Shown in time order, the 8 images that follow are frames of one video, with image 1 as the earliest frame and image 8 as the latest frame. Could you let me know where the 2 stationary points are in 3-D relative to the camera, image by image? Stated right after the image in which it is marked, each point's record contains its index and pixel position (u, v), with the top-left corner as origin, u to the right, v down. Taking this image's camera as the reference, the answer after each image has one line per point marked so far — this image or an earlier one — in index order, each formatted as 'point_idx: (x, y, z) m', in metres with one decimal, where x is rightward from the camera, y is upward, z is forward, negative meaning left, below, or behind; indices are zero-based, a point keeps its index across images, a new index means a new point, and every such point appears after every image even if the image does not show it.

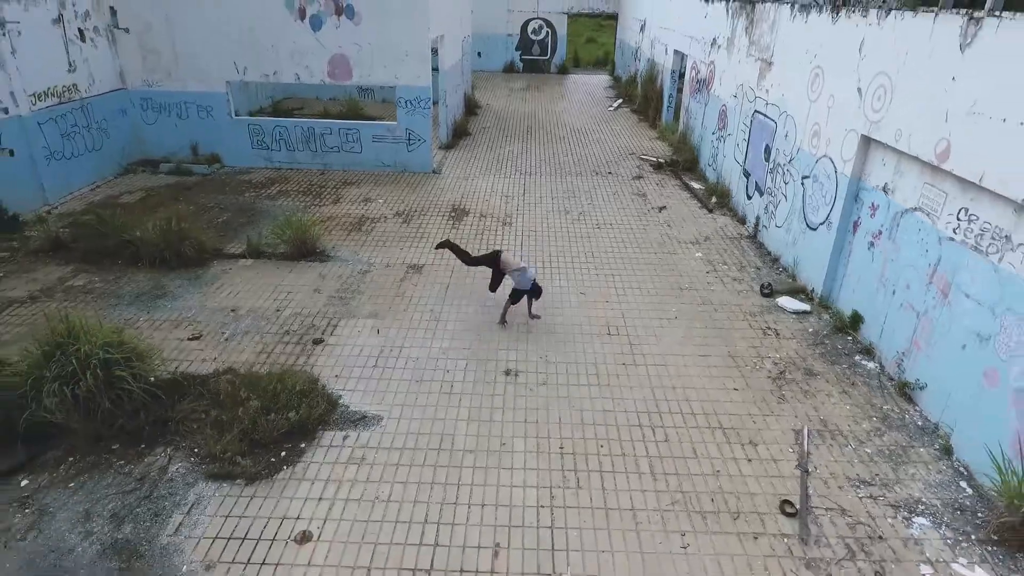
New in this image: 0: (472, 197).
0: (-0.8, +1.8, +8.4) m
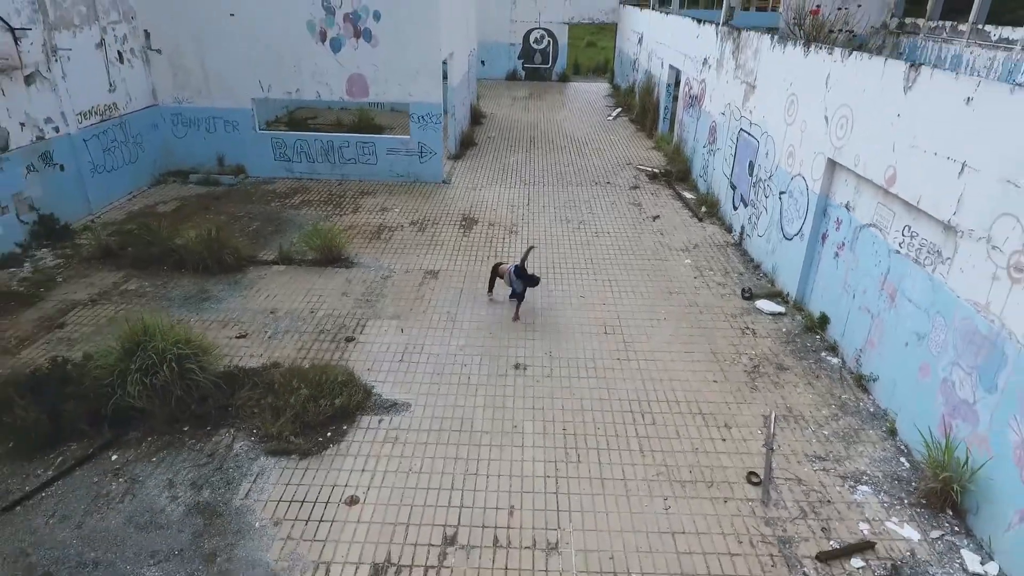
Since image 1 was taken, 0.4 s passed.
0: (-0.7, +1.8, +9.1) m
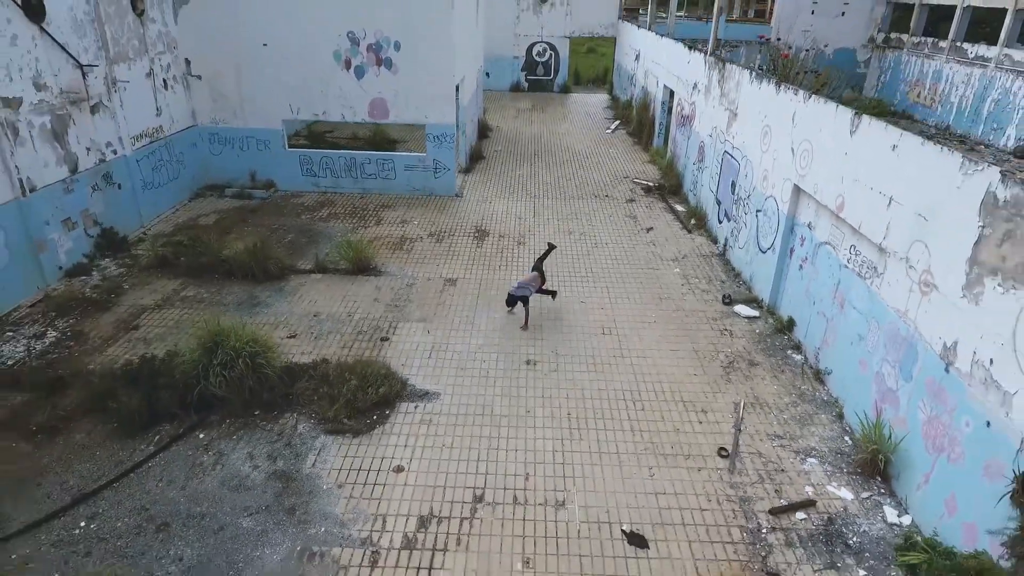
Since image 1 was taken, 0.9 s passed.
0: (-0.5, +1.7, +10.0) m
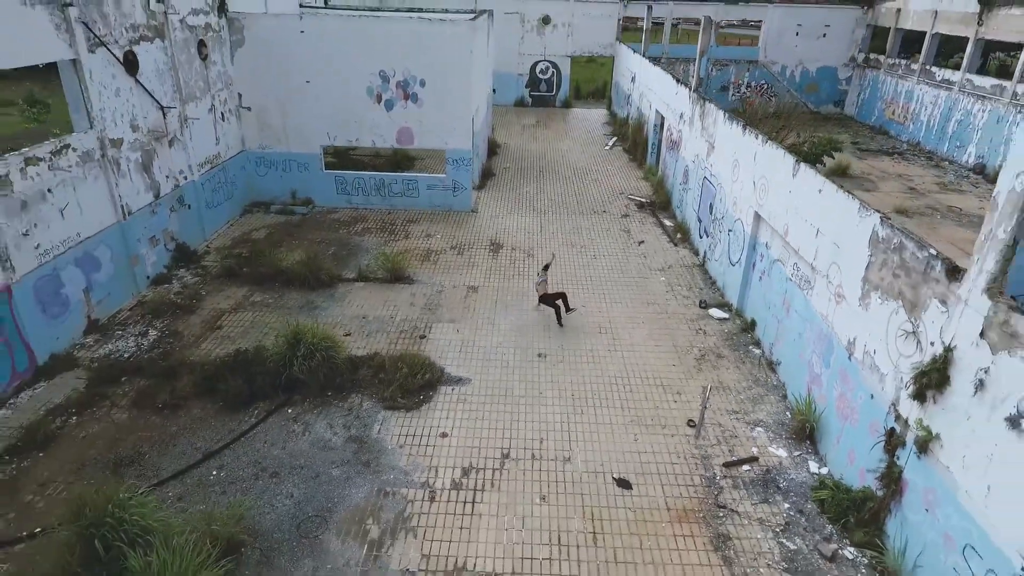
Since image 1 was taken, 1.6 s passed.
0: (-0.2, +1.5, +11.6) m
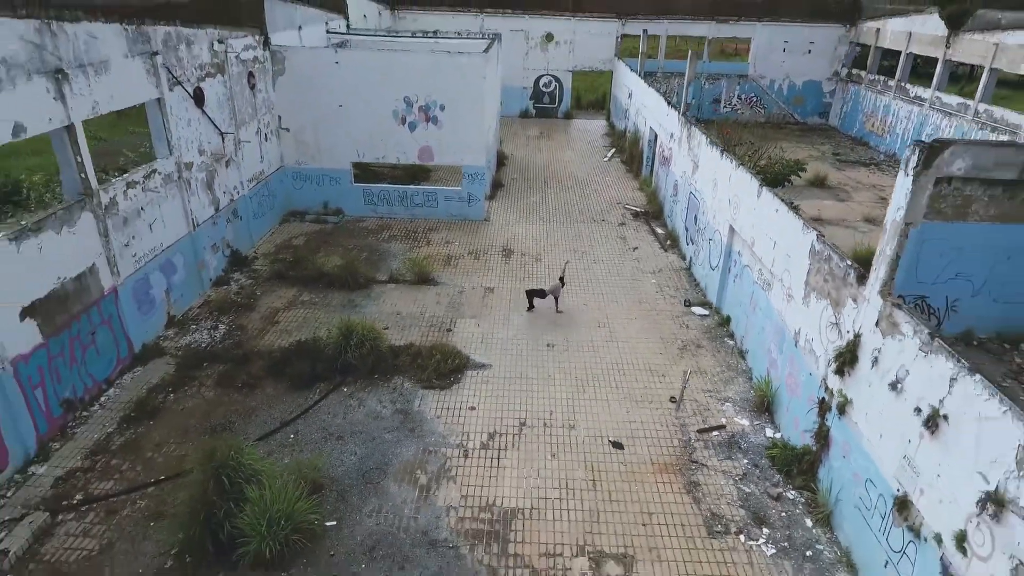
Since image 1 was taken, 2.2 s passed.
0: (+0.1, +1.5, +13.0) m
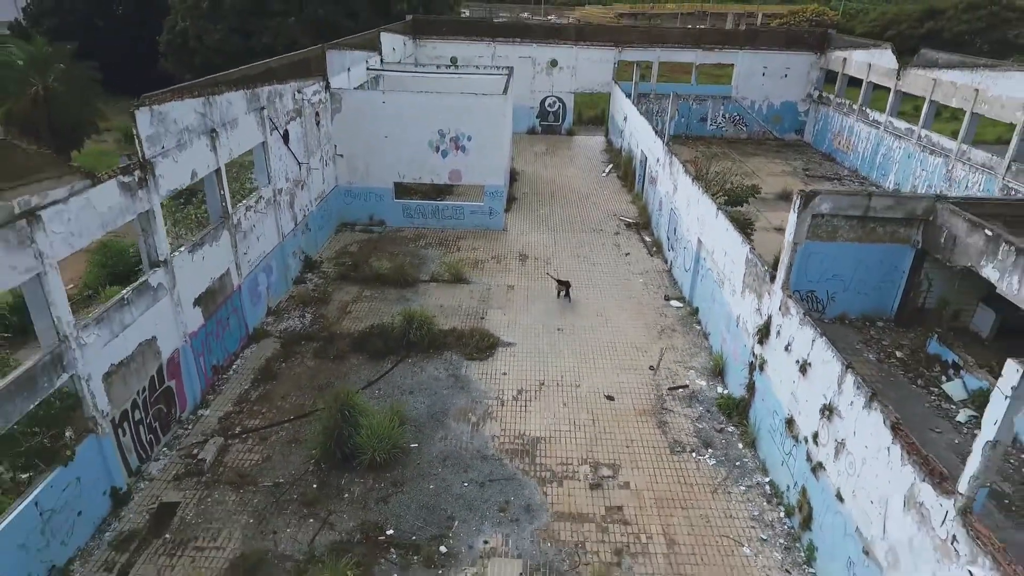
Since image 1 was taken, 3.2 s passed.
0: (+0.6, +1.6, +15.9) m
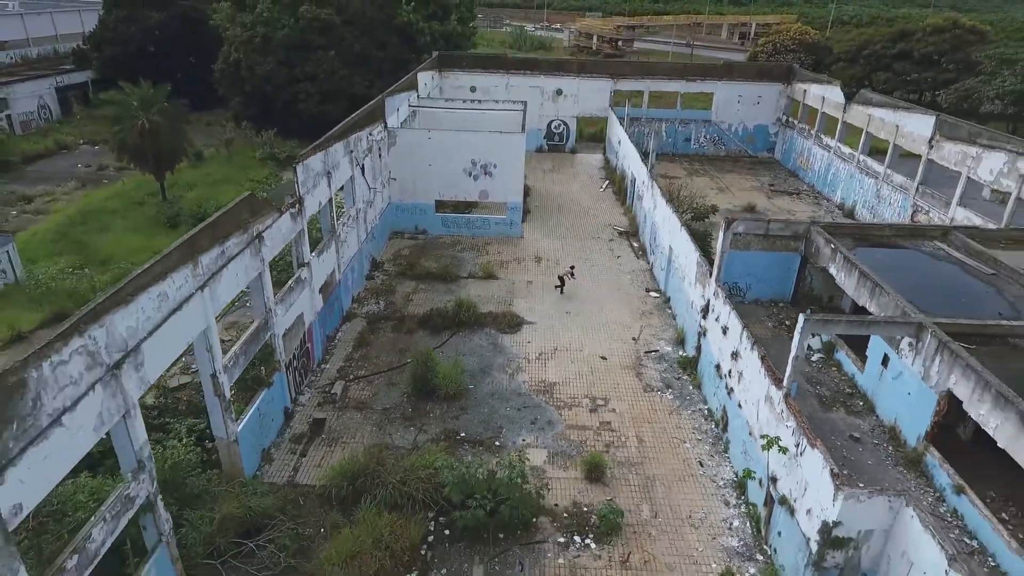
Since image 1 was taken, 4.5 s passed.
0: (+1.4, +1.8, +20.3) m
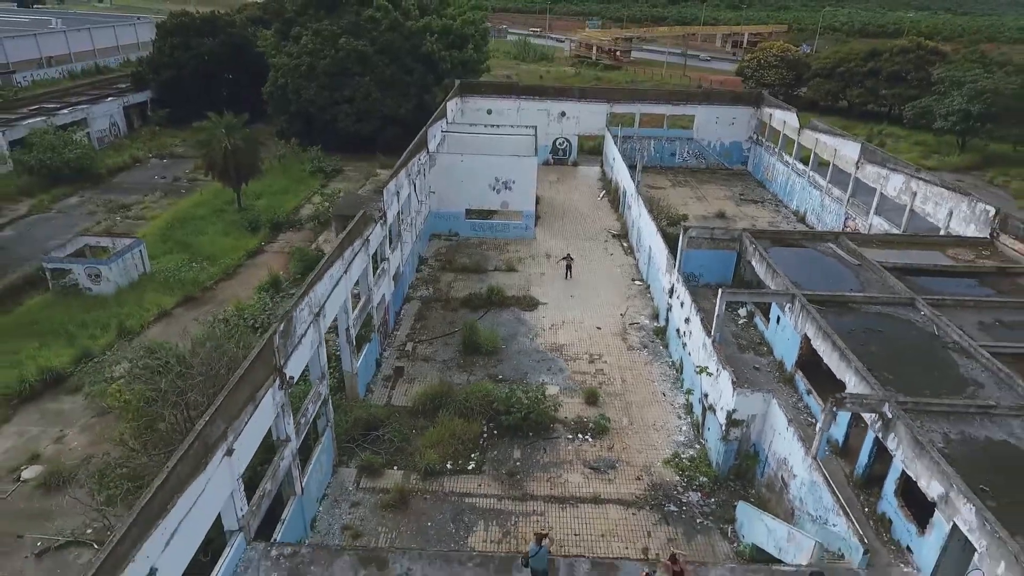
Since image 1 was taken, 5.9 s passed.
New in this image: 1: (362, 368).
0: (+2.4, +2.4, +25.6) m
1: (-5.8, -3.1, +16.0) m
